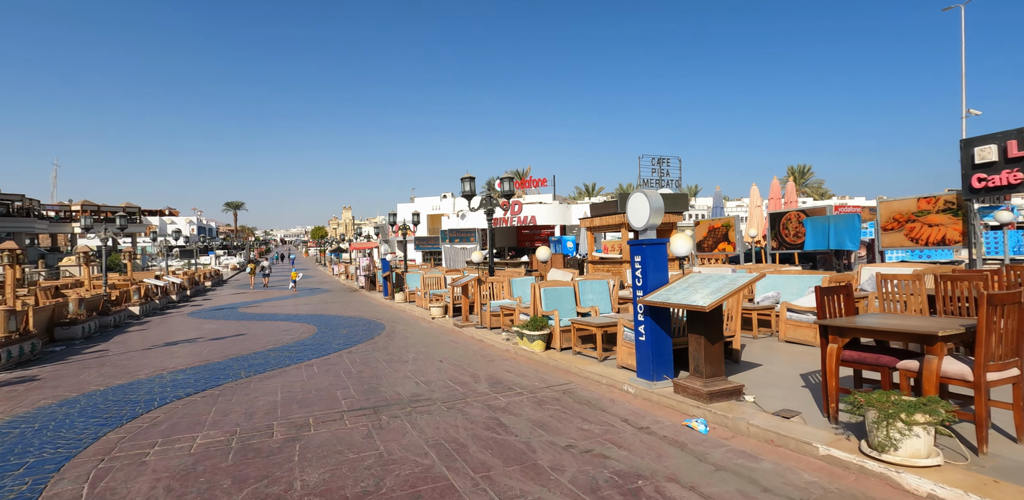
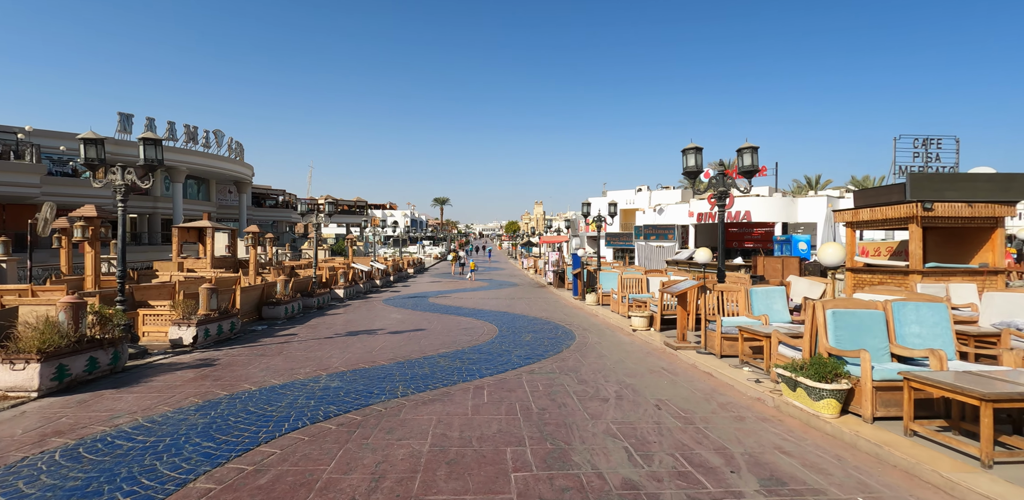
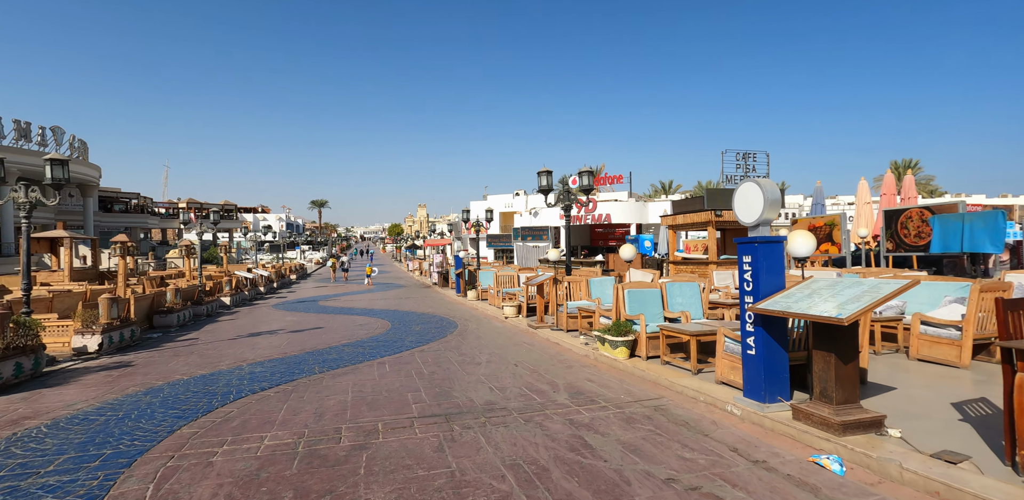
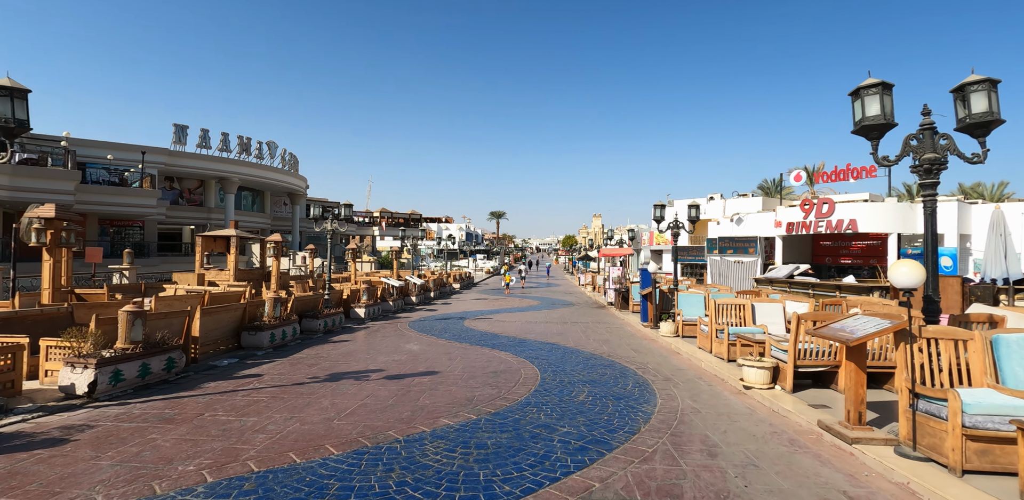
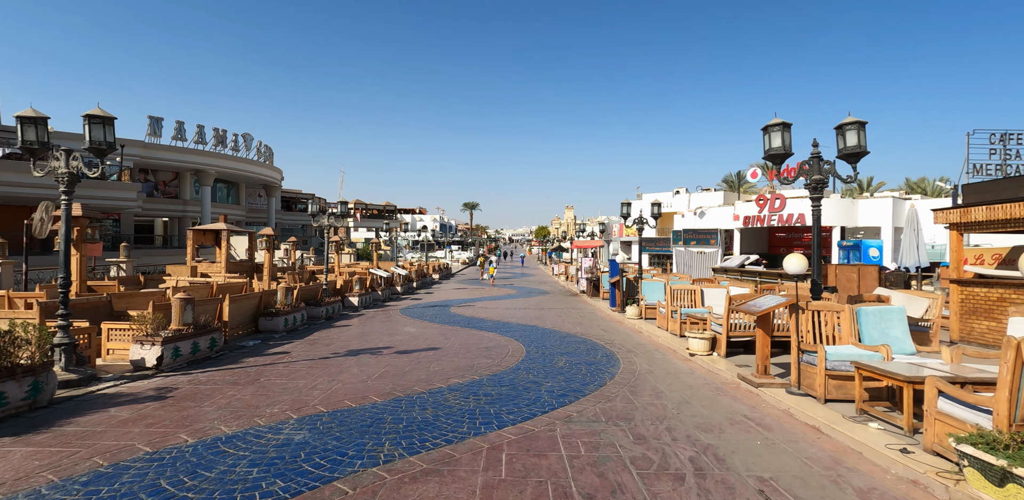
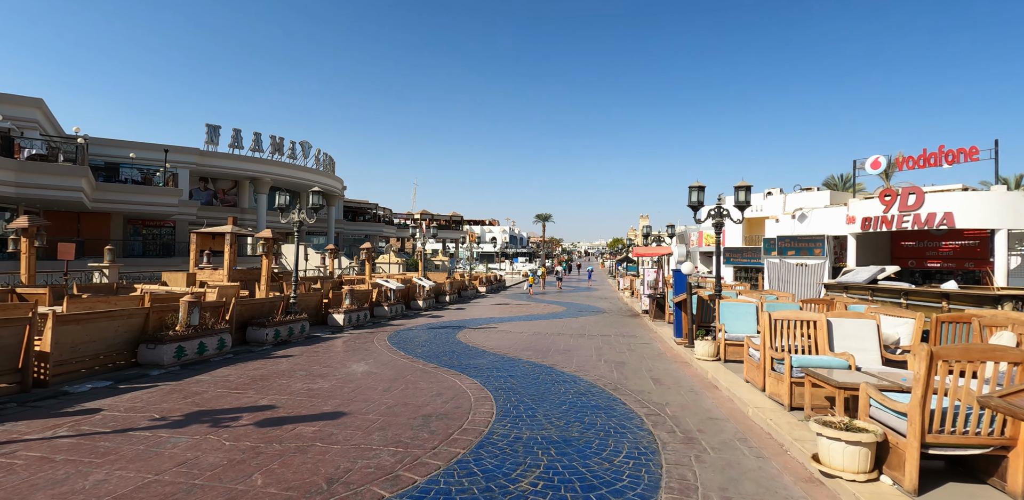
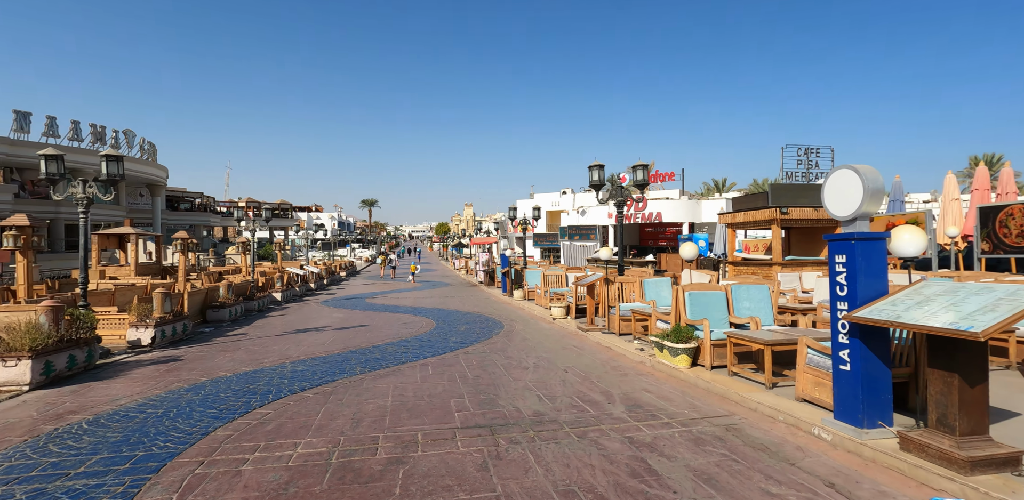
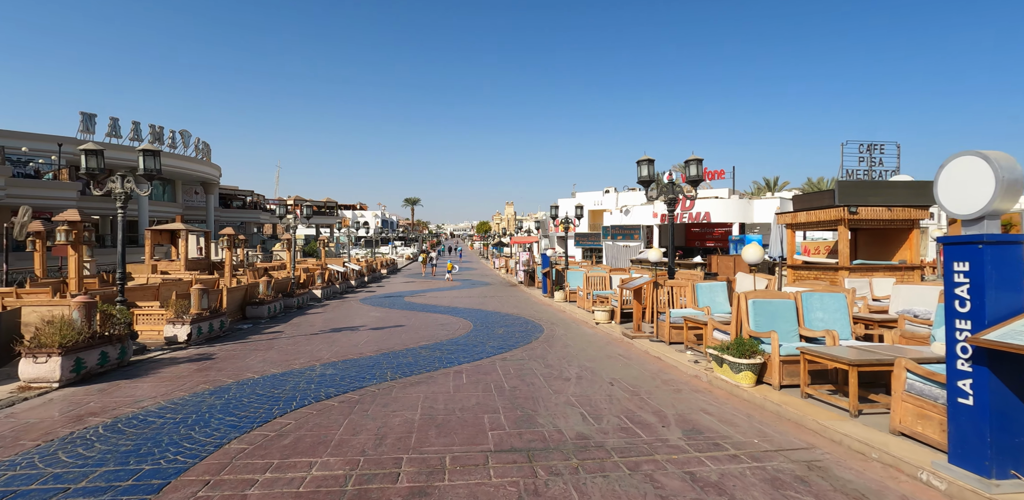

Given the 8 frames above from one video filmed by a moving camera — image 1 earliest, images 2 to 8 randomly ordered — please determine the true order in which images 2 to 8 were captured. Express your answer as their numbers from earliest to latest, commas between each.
3, 7, 8, 2, 5, 4, 6
